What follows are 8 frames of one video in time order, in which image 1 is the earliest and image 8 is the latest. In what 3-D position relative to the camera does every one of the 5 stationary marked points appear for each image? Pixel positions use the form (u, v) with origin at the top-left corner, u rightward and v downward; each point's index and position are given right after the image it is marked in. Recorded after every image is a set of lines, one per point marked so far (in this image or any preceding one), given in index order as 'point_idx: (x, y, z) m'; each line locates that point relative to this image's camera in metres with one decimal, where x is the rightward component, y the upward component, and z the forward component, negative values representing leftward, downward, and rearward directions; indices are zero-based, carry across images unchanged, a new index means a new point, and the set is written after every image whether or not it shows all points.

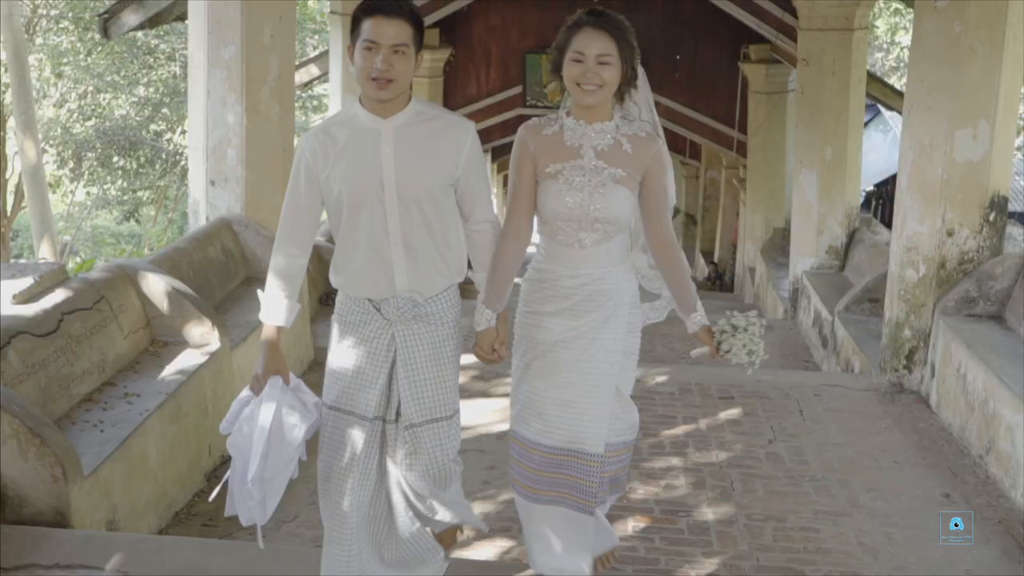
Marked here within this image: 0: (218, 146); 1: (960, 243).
0: (-1.8, +0.9, +7.1) m
1: (+2.6, +0.3, +6.8) m
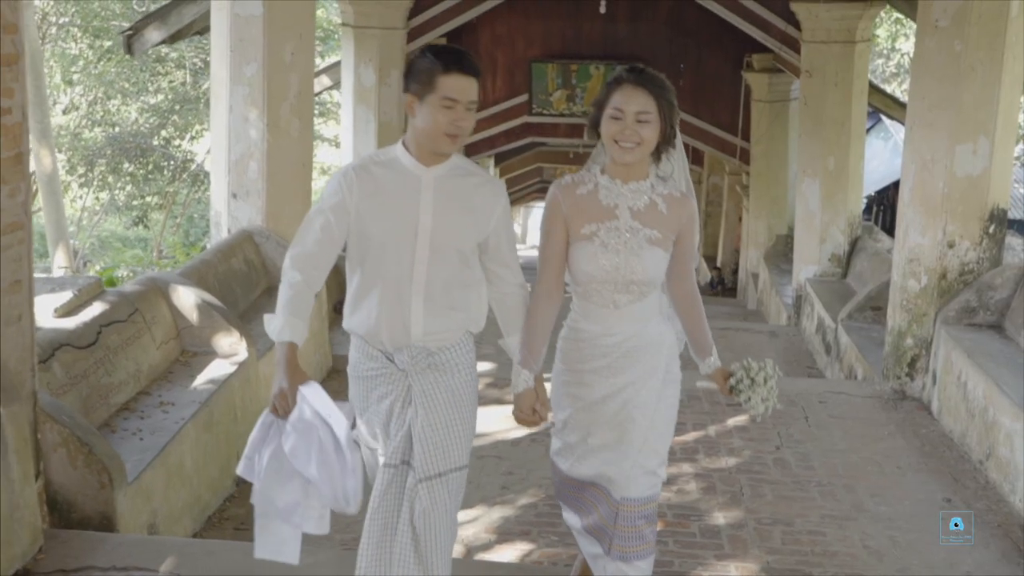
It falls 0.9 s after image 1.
0: (-1.7, +0.8, +7.3) m
1: (+2.7, +0.2, +7.1) m
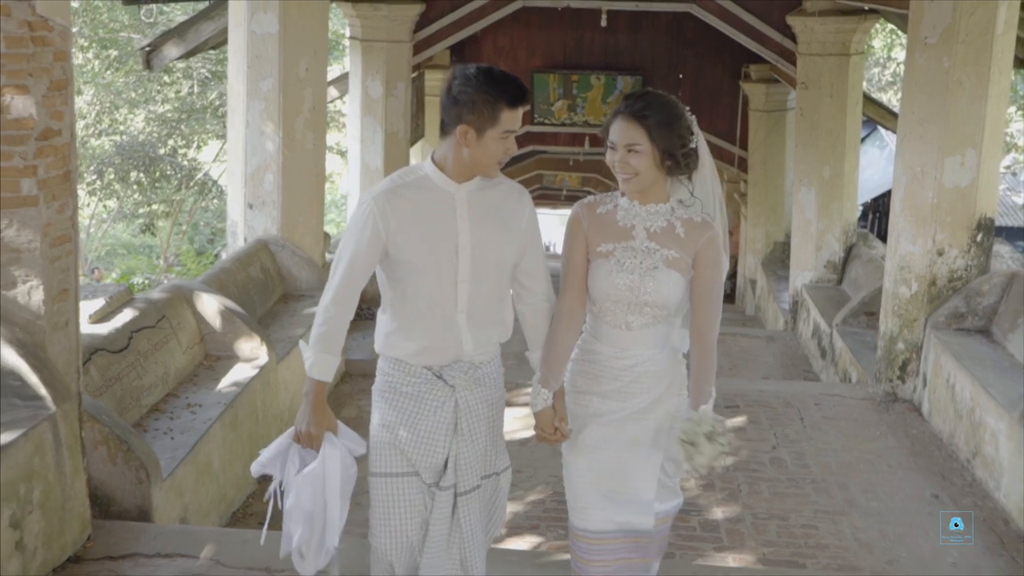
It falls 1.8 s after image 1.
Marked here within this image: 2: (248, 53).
0: (-1.6, +0.7, +7.5) m
1: (+2.7, +0.2, +7.3) m
2: (-1.7, +1.5, +7.4) m
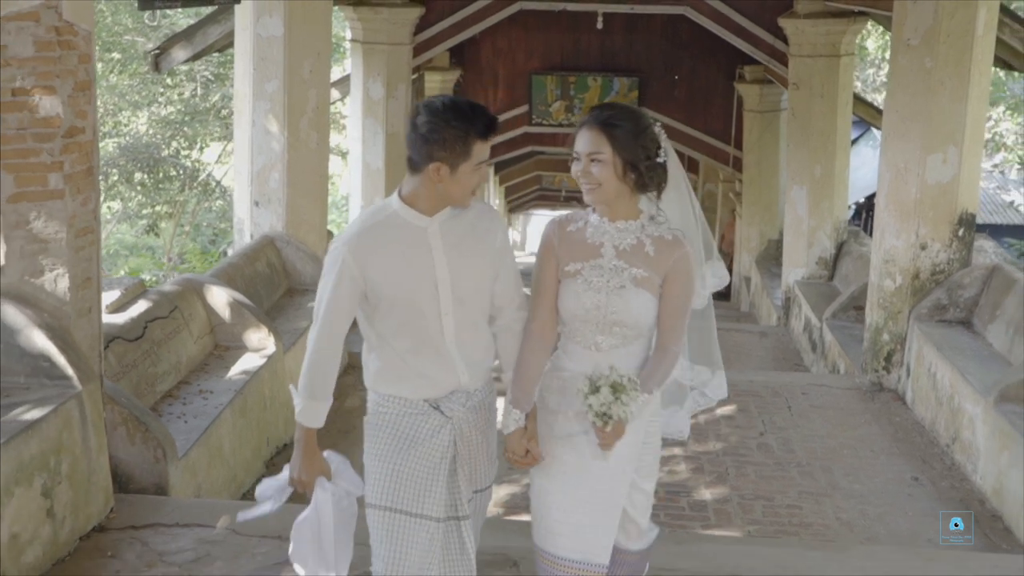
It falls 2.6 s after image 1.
0: (-1.7, +0.8, +7.8) m
1: (+2.7, +0.2, +7.6) m
2: (-1.7, +1.5, +7.6) m
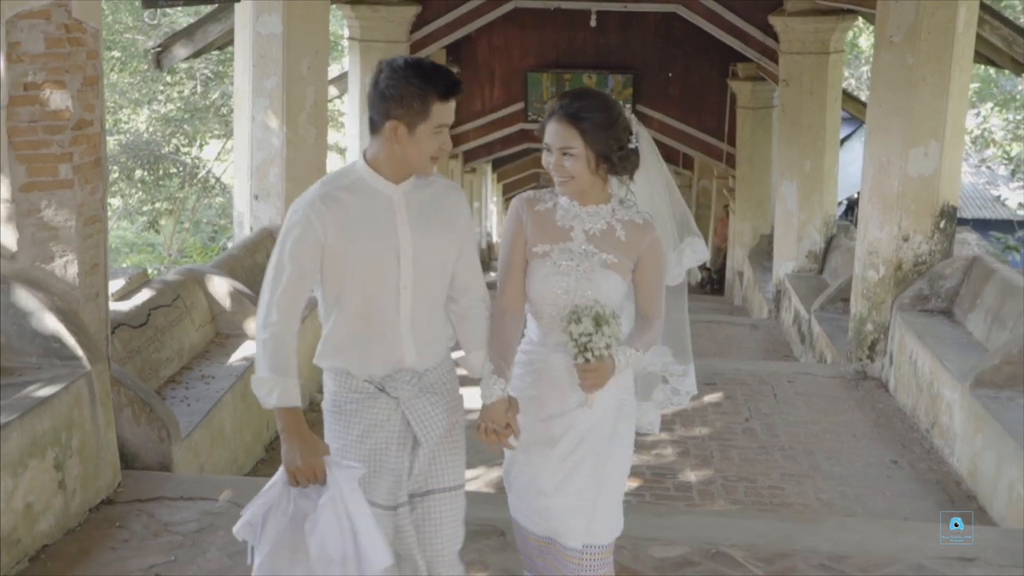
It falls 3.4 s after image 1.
0: (-1.7, +0.8, +8.0) m
1: (+2.7, +0.3, +7.8) m
2: (-1.7, +1.6, +7.8) m
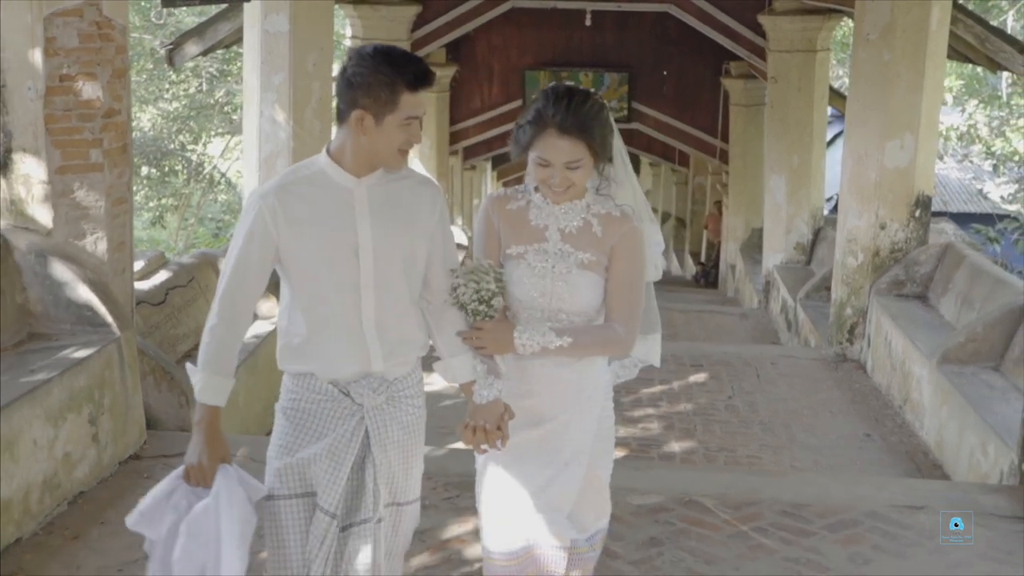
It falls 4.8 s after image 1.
0: (-1.7, +0.9, +8.4) m
1: (+2.6, +0.4, +8.2) m
2: (-1.8, +1.7, +8.2) m
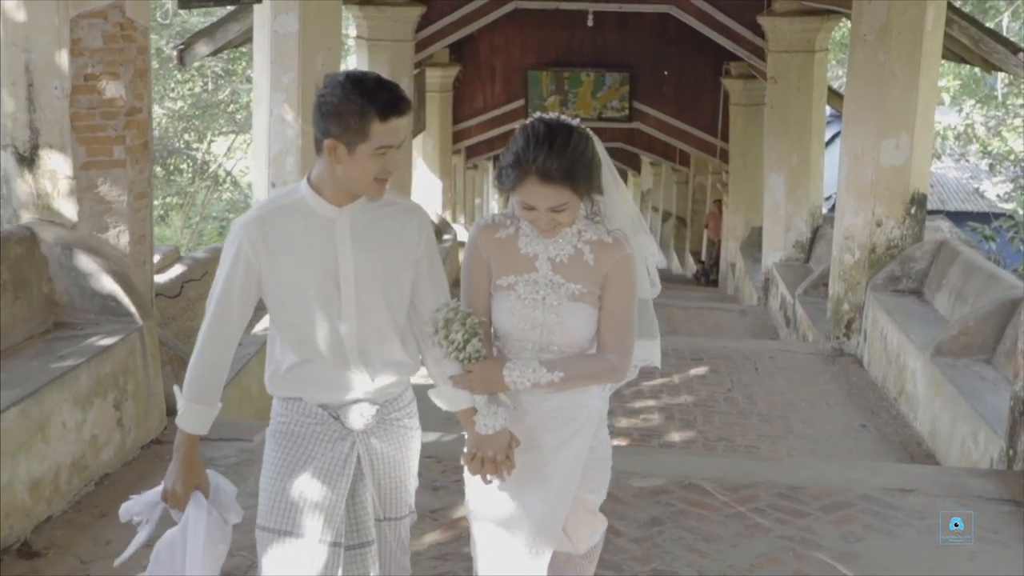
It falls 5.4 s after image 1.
0: (-1.7, +1.0, +8.6) m
1: (+2.7, +0.4, +8.4) m
2: (-1.7, +1.7, +8.4) m
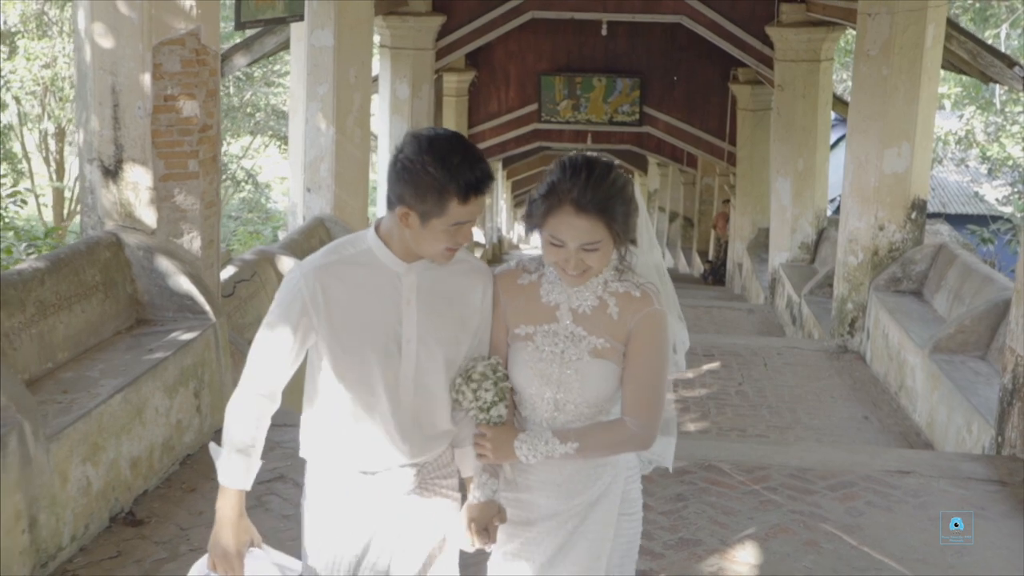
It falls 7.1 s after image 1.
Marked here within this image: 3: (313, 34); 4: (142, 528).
0: (-1.5, +1.0, +9.1) m
1: (+2.8, +0.4, +8.9) m
2: (-1.5, +1.7, +8.9) m
3: (-1.5, +1.9, +8.8) m
4: (-1.3, -0.9, +4.2) m
